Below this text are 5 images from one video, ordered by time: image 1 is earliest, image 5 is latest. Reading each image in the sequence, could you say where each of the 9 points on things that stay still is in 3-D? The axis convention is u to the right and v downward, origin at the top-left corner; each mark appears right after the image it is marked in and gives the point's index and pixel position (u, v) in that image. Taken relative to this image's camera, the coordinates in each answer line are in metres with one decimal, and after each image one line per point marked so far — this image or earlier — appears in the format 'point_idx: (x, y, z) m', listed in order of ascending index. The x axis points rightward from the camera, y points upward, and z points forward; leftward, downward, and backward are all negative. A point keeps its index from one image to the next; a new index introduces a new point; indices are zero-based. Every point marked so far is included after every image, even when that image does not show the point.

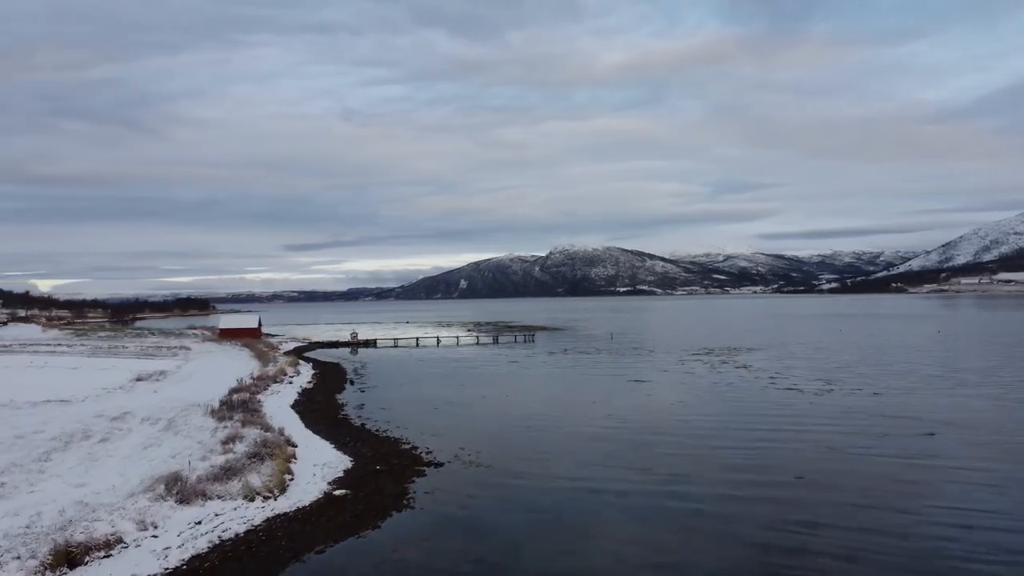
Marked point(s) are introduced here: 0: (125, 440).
0: (-11.0, -4.3, +19.0) m
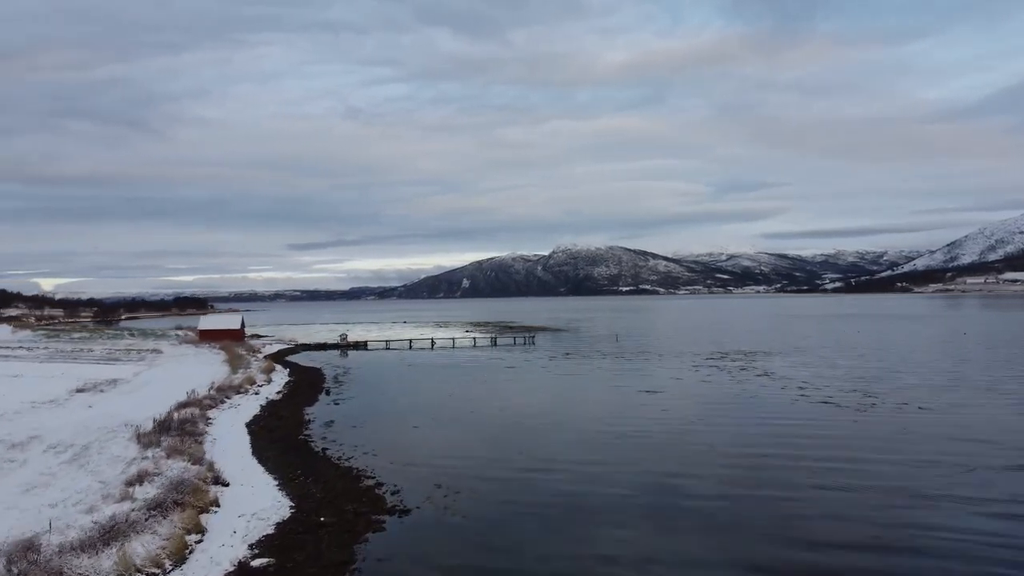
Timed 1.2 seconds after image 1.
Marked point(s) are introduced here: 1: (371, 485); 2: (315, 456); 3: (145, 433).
0: (-11.3, -4.3, +15.1) m
1: (-3.4, -4.8, +16.2) m
2: (-5.7, -4.8, +19.3) m
3: (-10.4, -4.1, +19.1) m
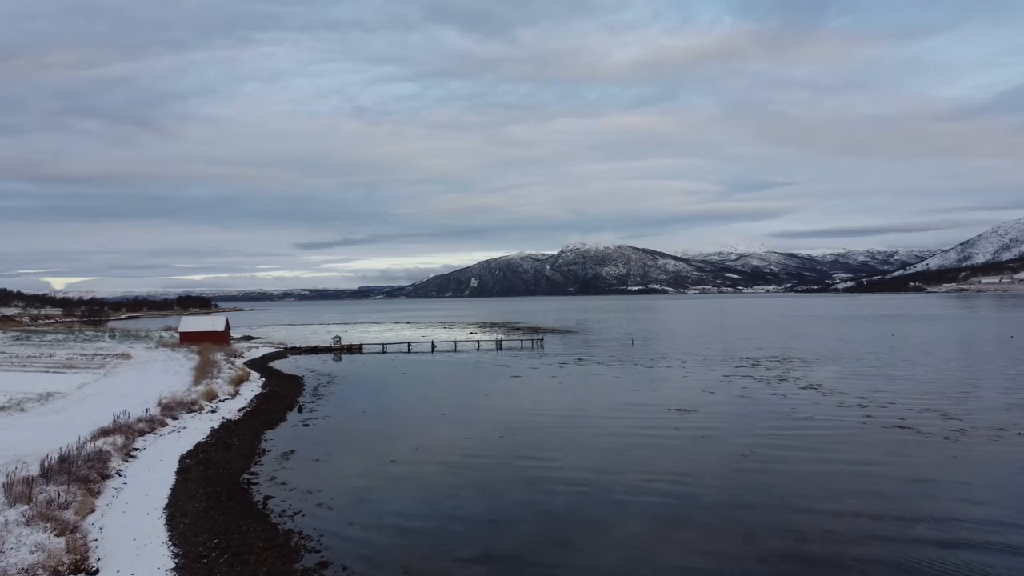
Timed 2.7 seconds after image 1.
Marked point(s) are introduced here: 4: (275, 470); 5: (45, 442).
0: (-11.3, -4.2, +10.3) m
1: (-3.4, -4.7, +11.4) m
2: (-5.7, -4.8, +14.4) m
3: (-10.4, -4.1, +14.3) m
4: (-6.4, -4.9, +18.1) m
5: (-13.0, -4.2, +18.6) m
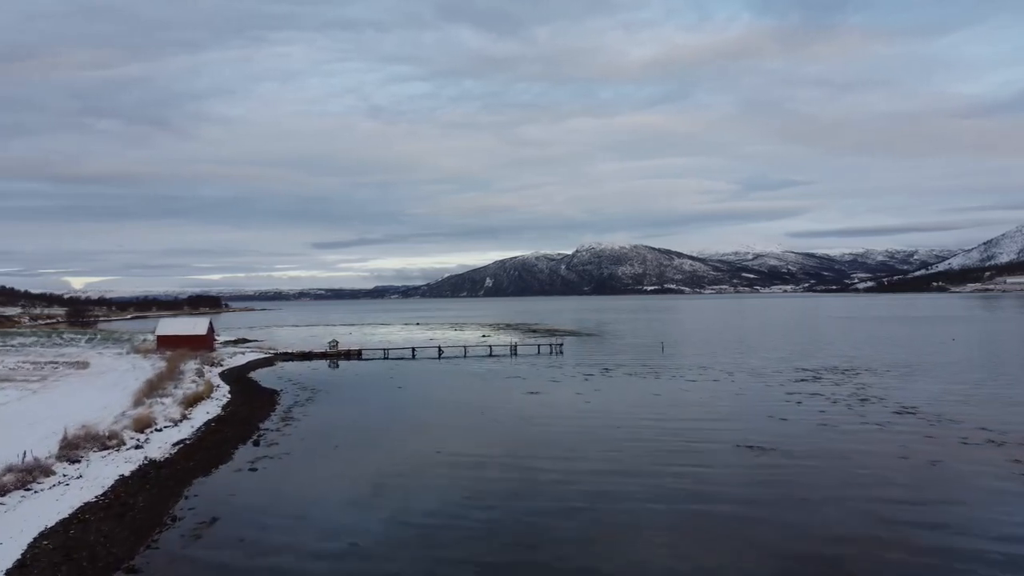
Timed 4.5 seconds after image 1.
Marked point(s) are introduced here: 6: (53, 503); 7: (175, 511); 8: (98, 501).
0: (-11.2, -4.1, +4.2) m
1: (-3.3, -4.7, +5.1) m
2: (-5.4, -4.7, +8.3) m
3: (-10.1, -4.0, +8.2) m
4: (-6.1, -4.8, +11.9) m
5: (-12.6, -4.1, +12.5) m
6: (-10.0, -4.6, +14.6) m
7: (-7.3, -4.8, +14.6) m
8: (-9.1, -4.7, +14.9) m
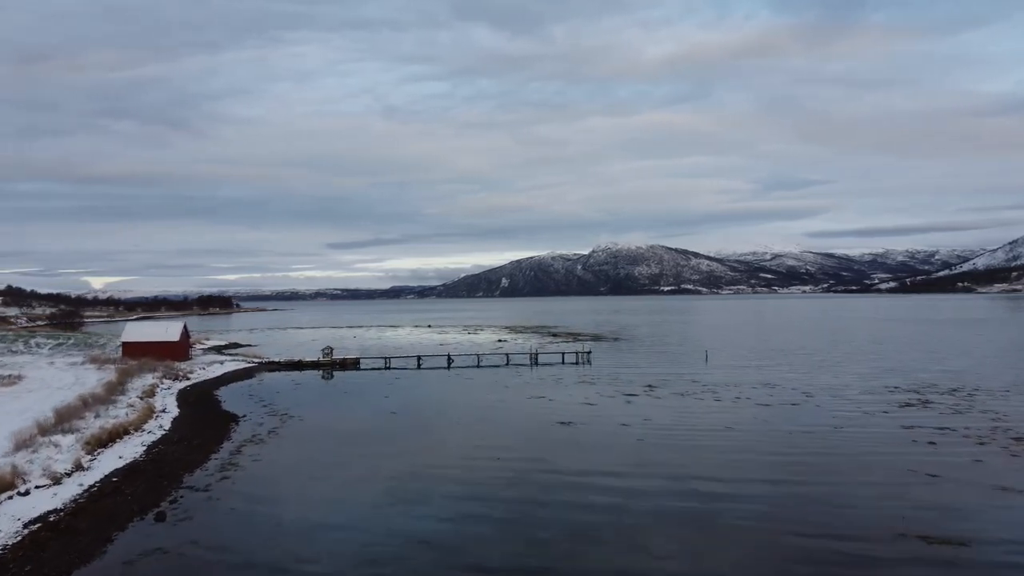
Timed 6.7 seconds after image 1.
0: (-10.9, -4.1, -2.8) m
1: (-3.0, -4.6, -2.0) m
2: (-5.1, -4.7, +1.1) m
3: (-9.8, -3.9, +1.2) m
4: (-5.6, -4.8, +4.8) m
5: (-12.2, -4.1, +5.6) m
6: (-9.5, -4.5, +7.6) m
7: (-6.8, -4.8, +7.6) m
8: (-8.6, -4.7, +7.9) m
